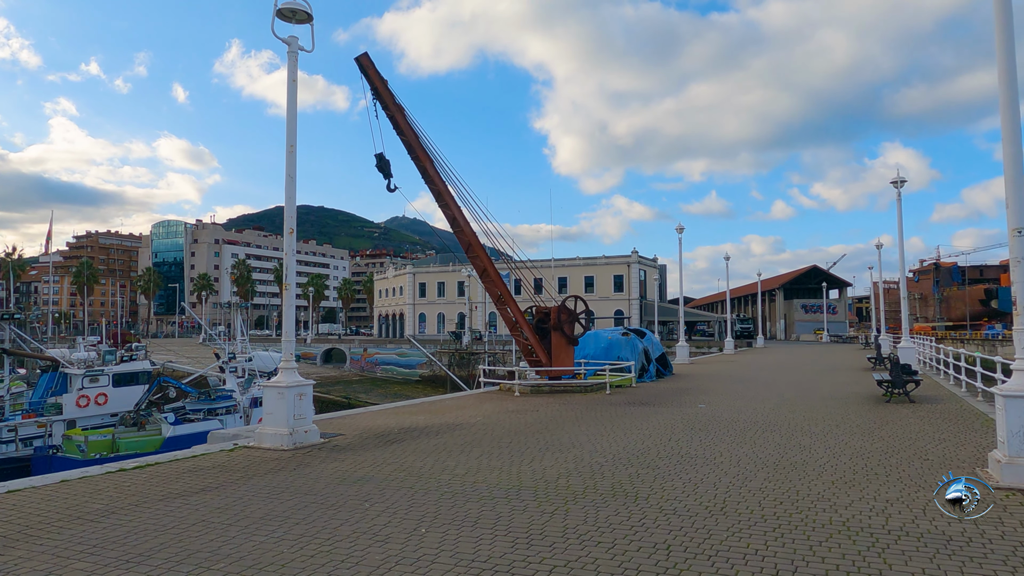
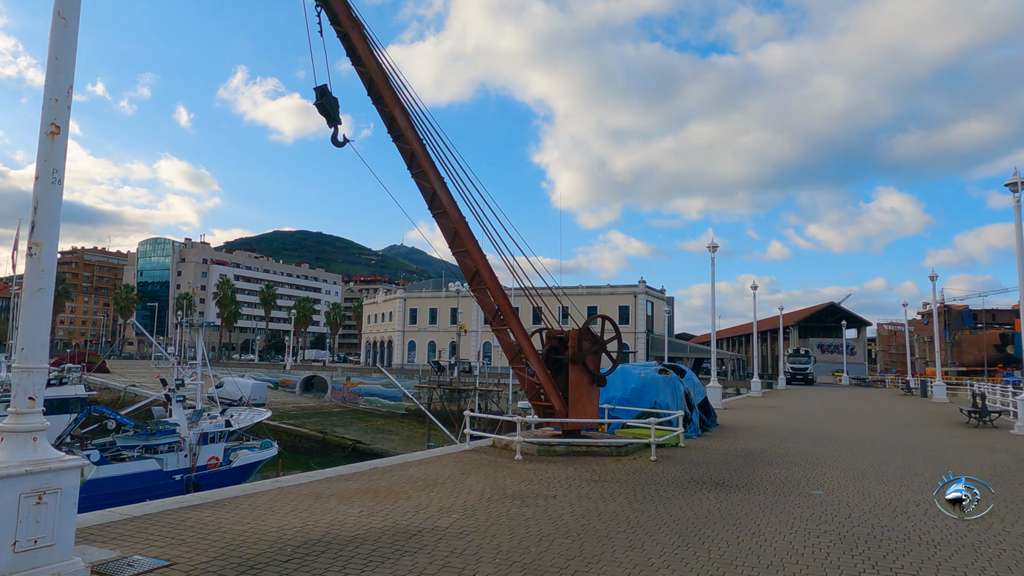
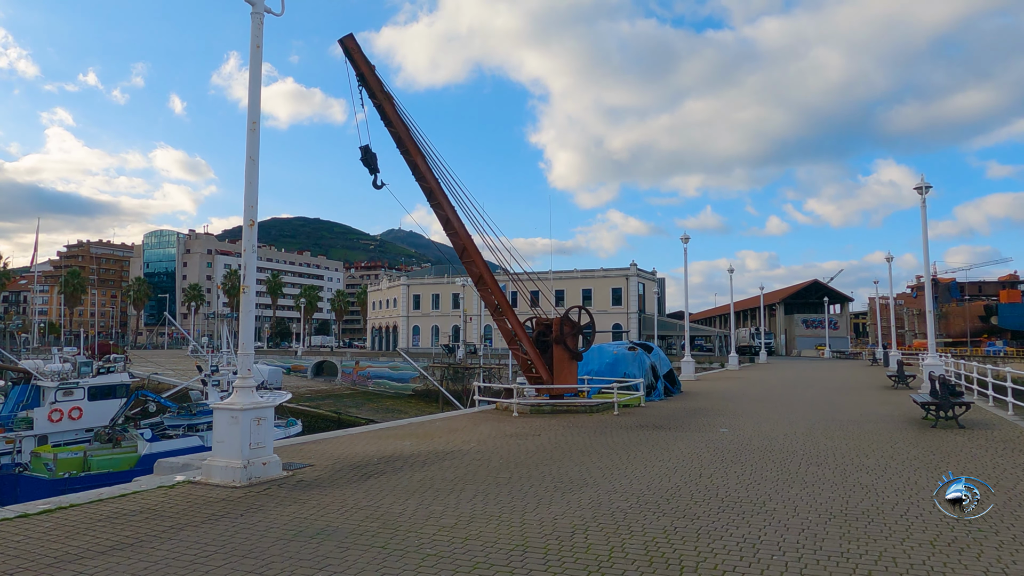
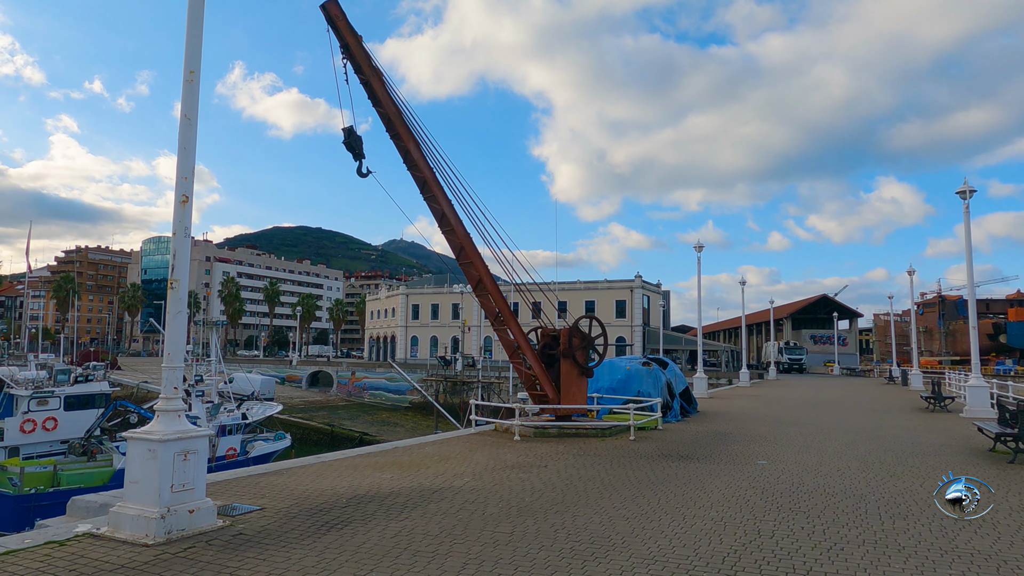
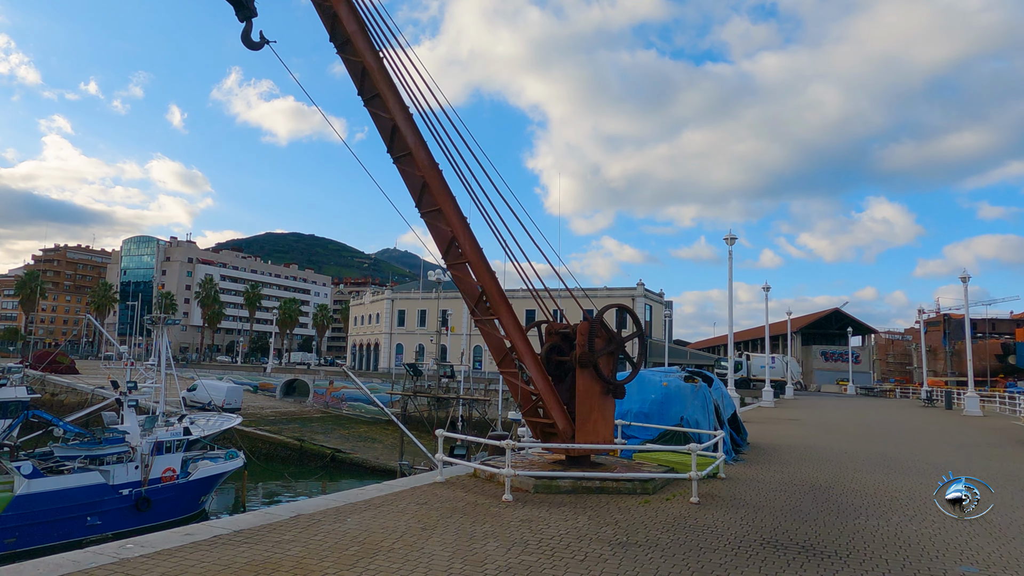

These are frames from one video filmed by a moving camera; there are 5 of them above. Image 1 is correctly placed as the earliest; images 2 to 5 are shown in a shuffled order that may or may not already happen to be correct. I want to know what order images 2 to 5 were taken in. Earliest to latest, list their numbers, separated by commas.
3, 4, 2, 5
